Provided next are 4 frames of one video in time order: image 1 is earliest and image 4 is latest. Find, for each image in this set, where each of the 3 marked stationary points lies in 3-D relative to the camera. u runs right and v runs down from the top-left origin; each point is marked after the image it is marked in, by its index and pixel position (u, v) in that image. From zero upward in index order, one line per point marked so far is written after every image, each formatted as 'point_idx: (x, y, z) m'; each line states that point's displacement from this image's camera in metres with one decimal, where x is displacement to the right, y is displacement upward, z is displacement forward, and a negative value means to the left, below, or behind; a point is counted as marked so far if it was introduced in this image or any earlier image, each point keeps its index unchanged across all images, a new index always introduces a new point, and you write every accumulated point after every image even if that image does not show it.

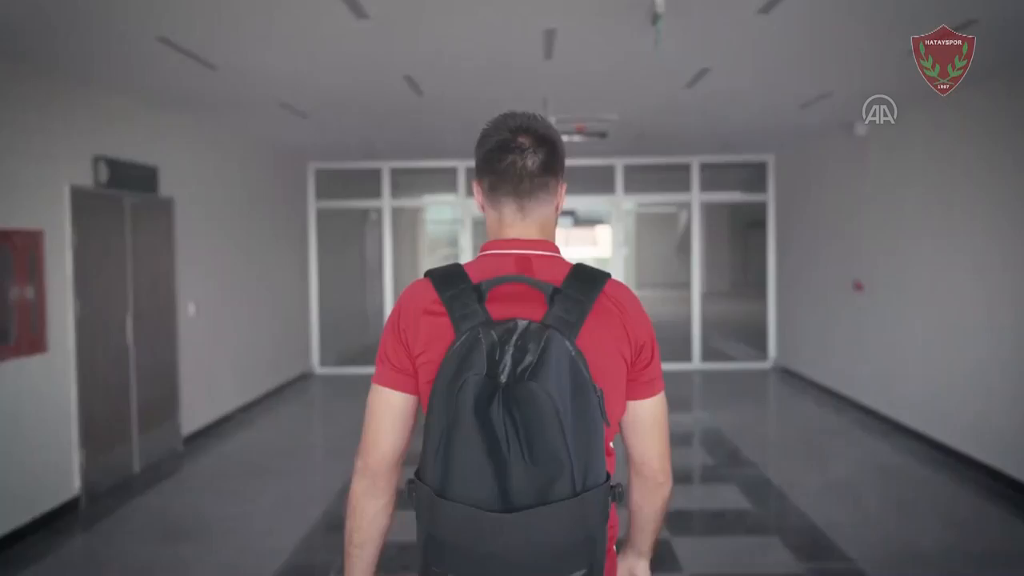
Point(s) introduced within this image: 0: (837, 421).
0: (+3.0, -1.2, +6.6) m
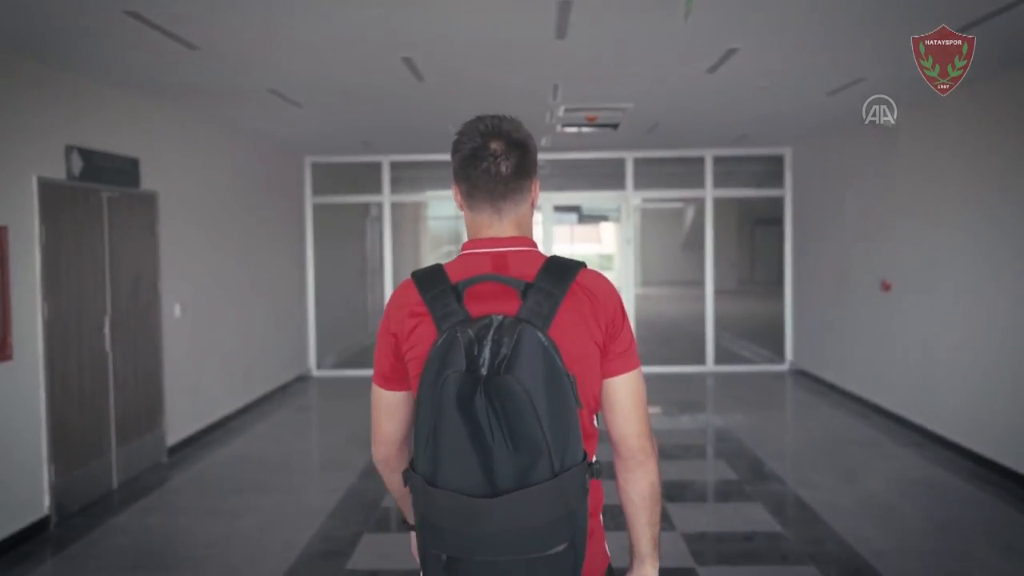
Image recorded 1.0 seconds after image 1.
0: (+3.0, -1.2, +6.3) m
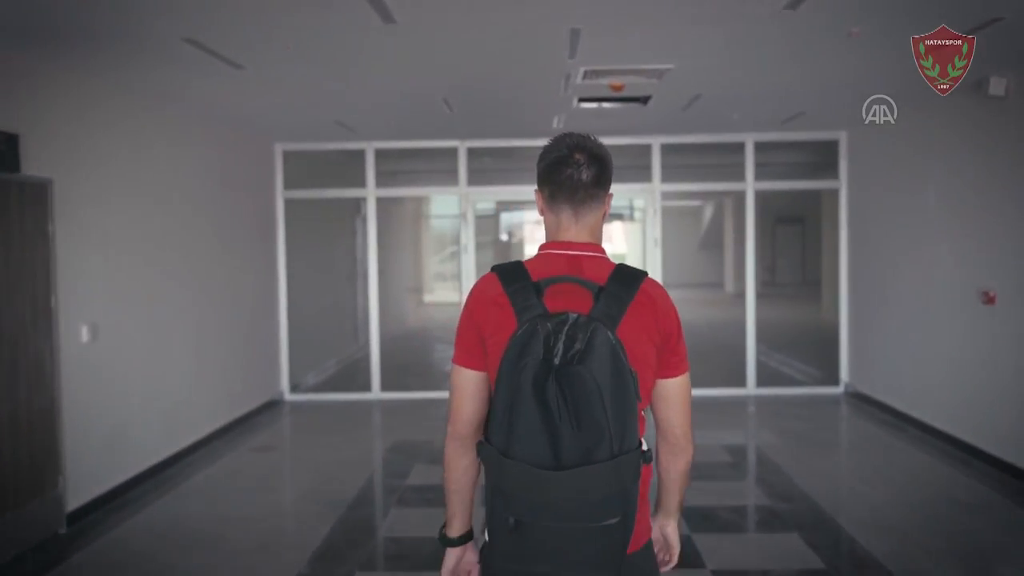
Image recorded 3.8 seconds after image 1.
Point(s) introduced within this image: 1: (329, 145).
0: (+3.0, -1.3, +5.1) m
1: (-2.0, +1.6, +8.1) m
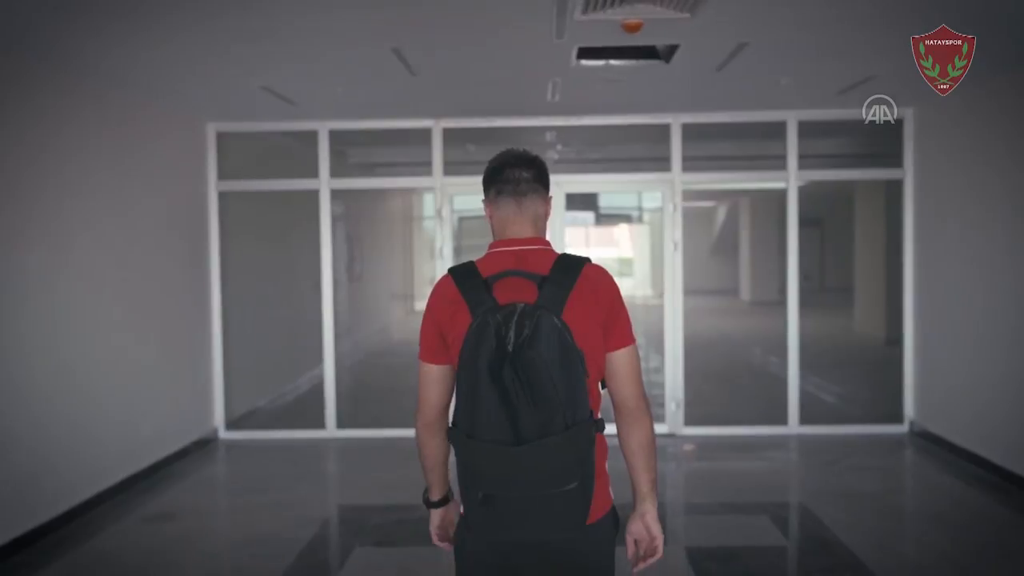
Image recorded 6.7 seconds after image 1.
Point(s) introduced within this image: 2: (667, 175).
0: (+2.9, -1.4, +3.8) m
1: (-2.1, +1.5, +6.9) m
2: (+1.4, +1.1, +7.0) m
